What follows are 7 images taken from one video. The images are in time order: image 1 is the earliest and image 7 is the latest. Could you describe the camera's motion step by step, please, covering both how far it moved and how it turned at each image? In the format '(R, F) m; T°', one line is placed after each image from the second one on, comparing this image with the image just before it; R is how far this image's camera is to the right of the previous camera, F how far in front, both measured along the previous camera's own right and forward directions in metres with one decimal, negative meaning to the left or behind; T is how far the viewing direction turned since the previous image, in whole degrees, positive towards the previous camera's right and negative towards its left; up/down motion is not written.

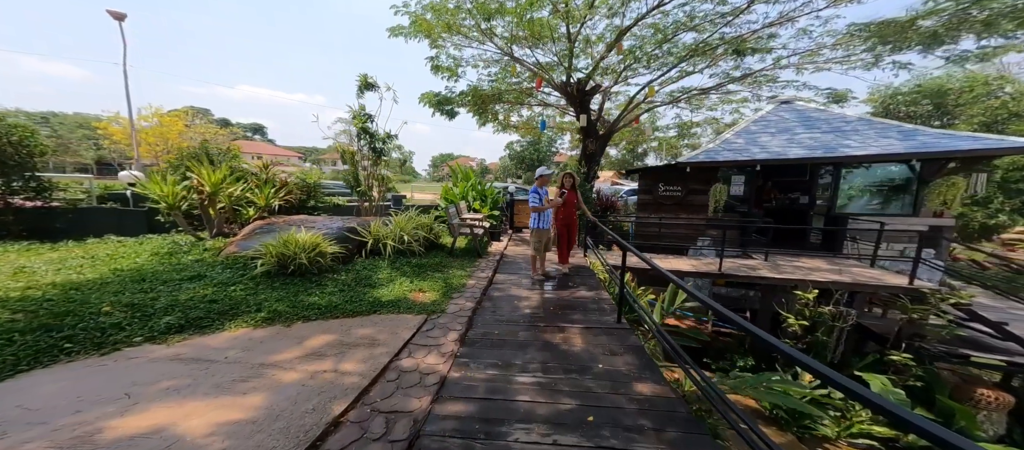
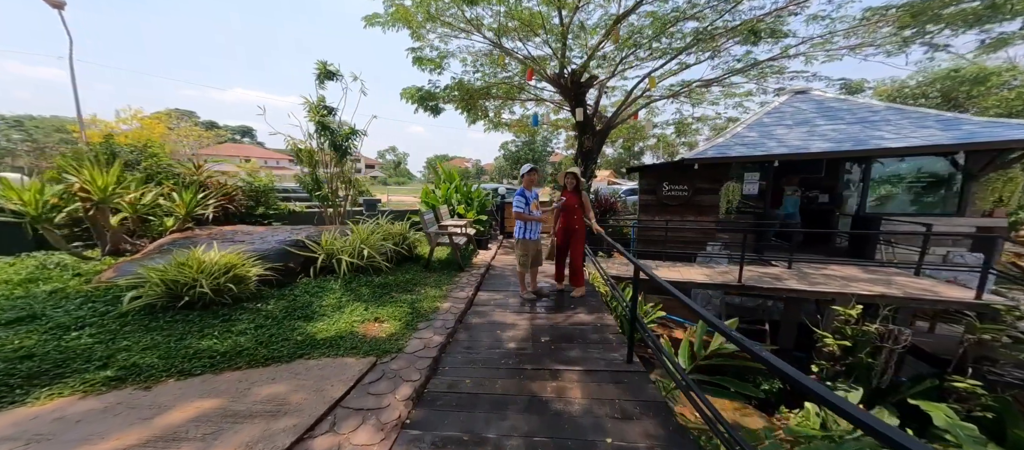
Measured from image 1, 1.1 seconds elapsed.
(+0.2, +0.9) m; +1°
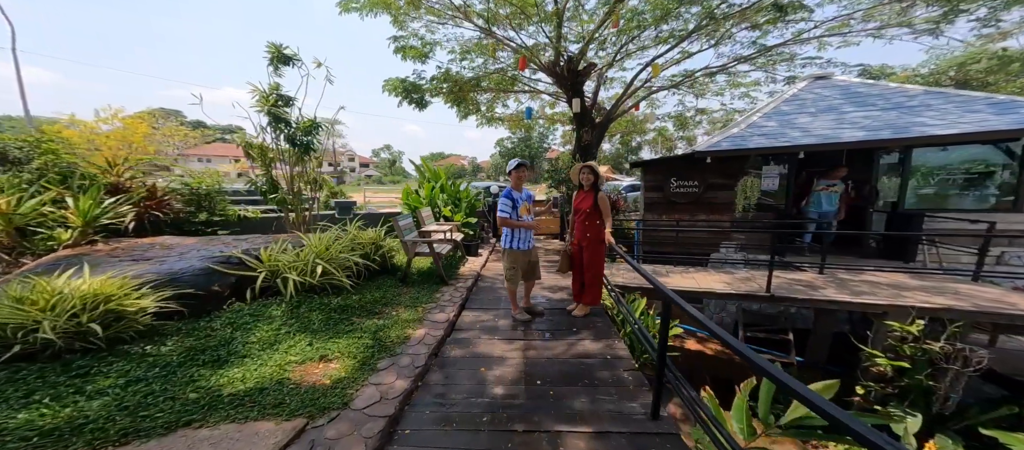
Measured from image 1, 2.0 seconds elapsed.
(+0.1, +0.8) m; +1°
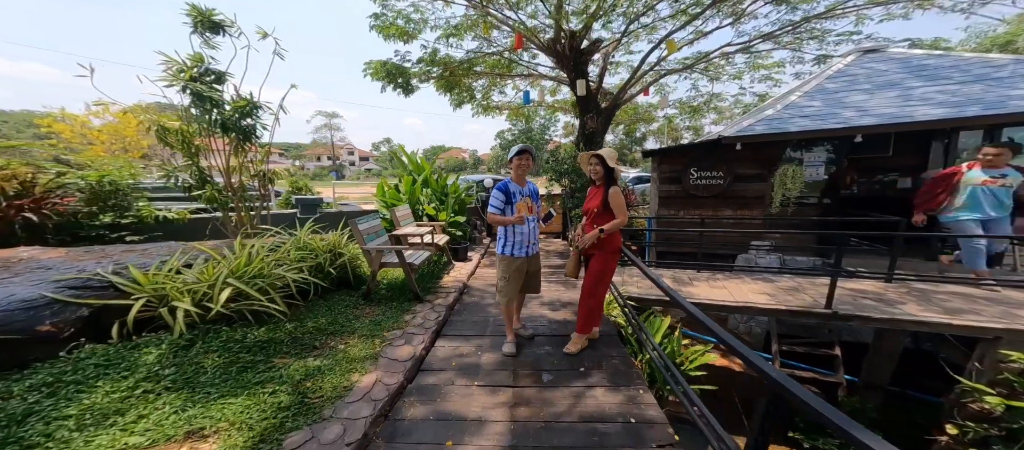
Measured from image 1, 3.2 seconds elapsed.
(+0.1, +1.0) m; 0°
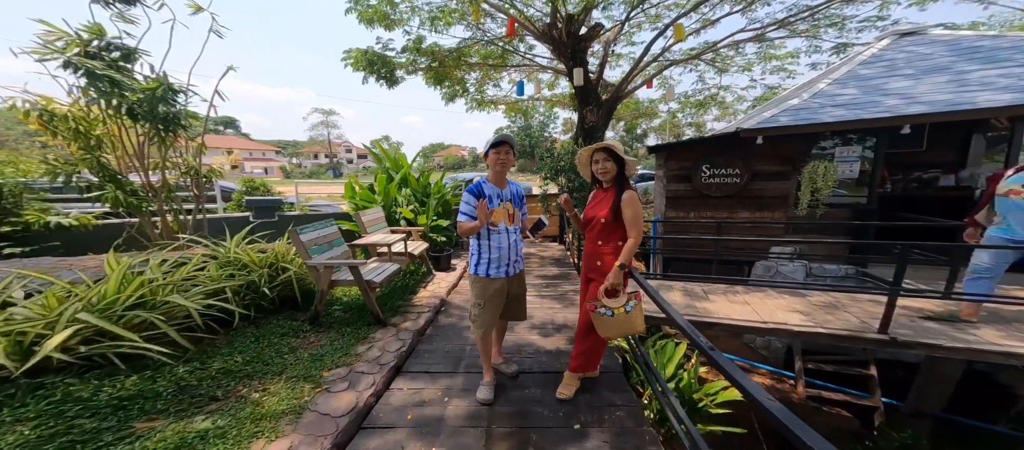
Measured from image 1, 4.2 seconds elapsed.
(+0.2, +0.7) m; 0°
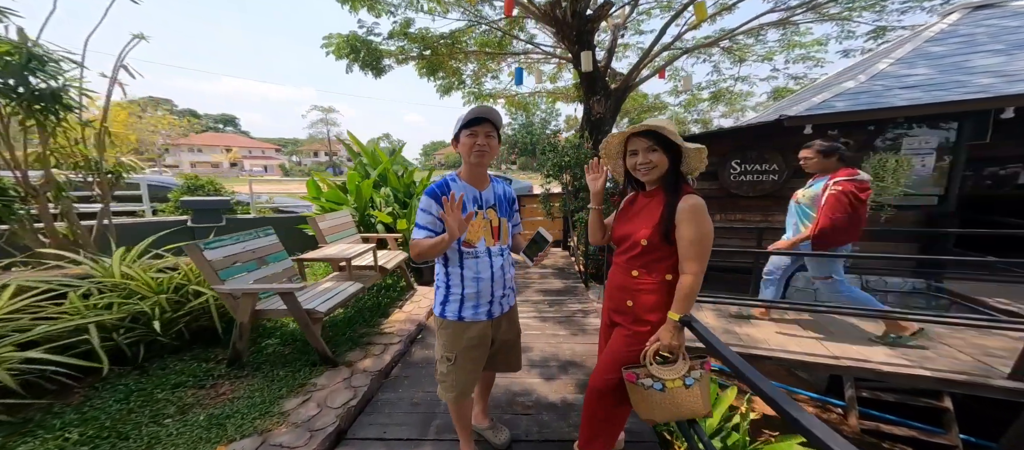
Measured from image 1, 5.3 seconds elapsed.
(+0.1, +0.8) m; 0°
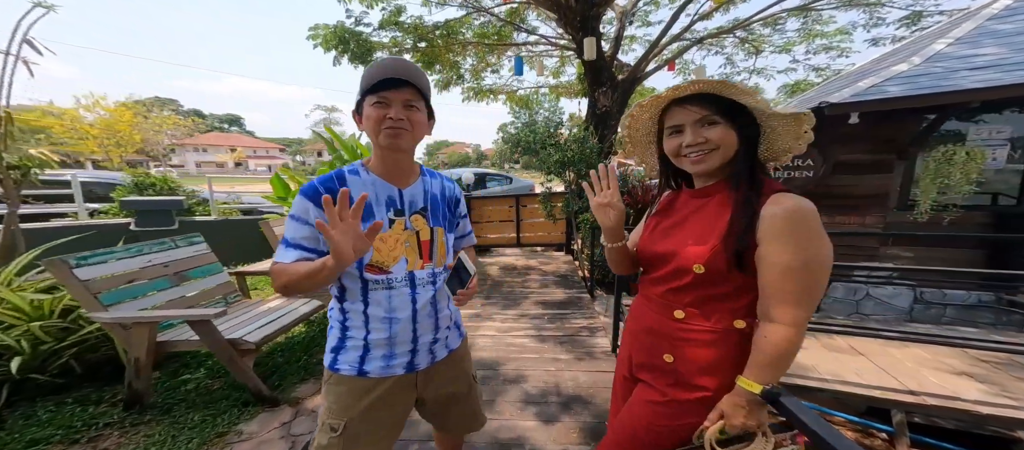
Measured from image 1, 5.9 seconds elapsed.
(+0.1, +0.5) m; -1°
